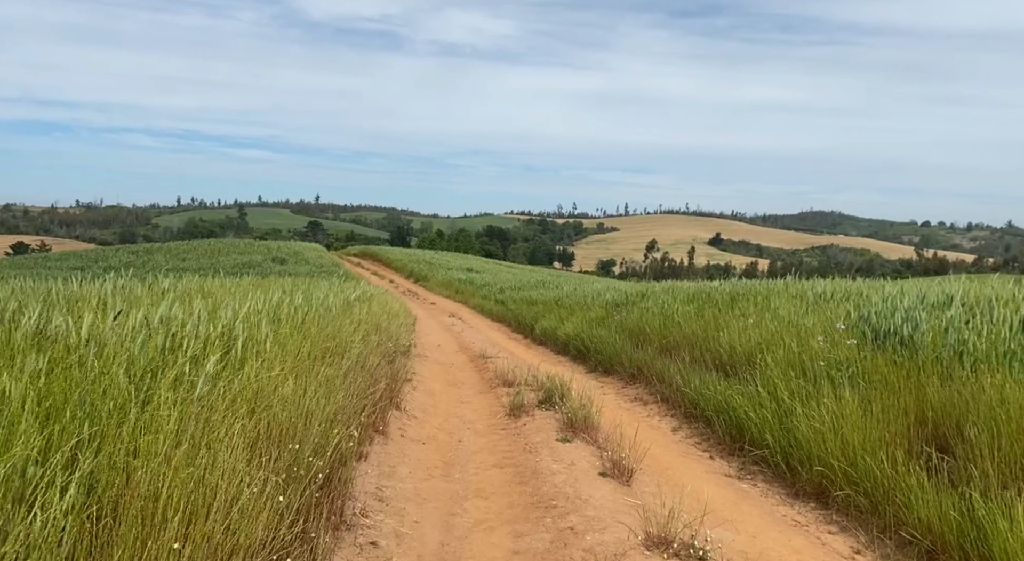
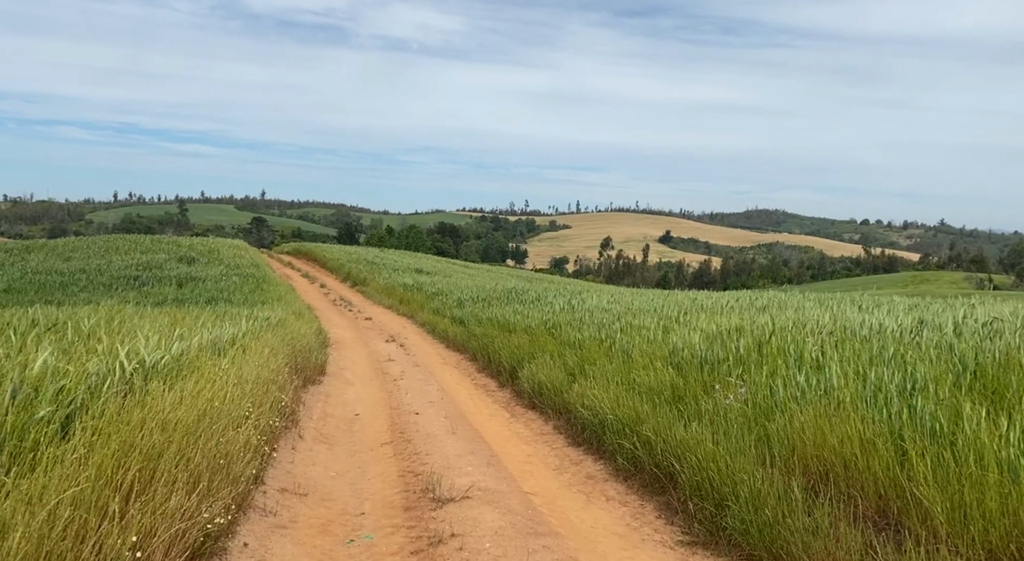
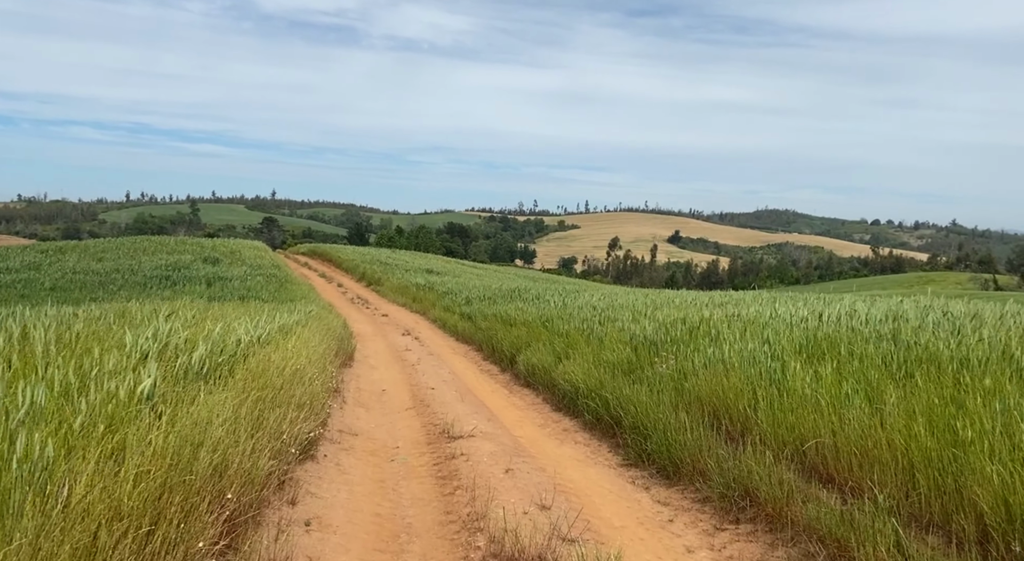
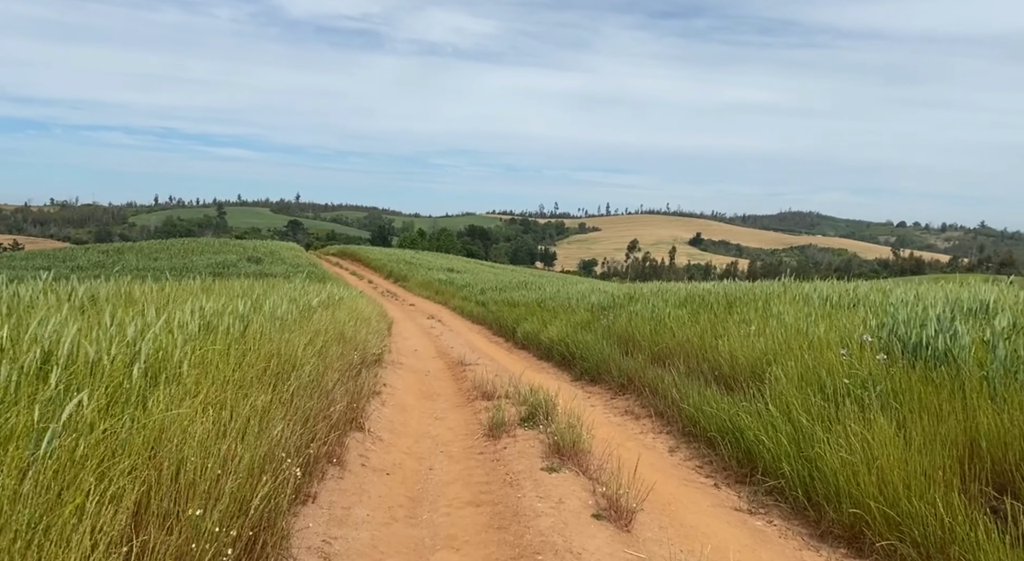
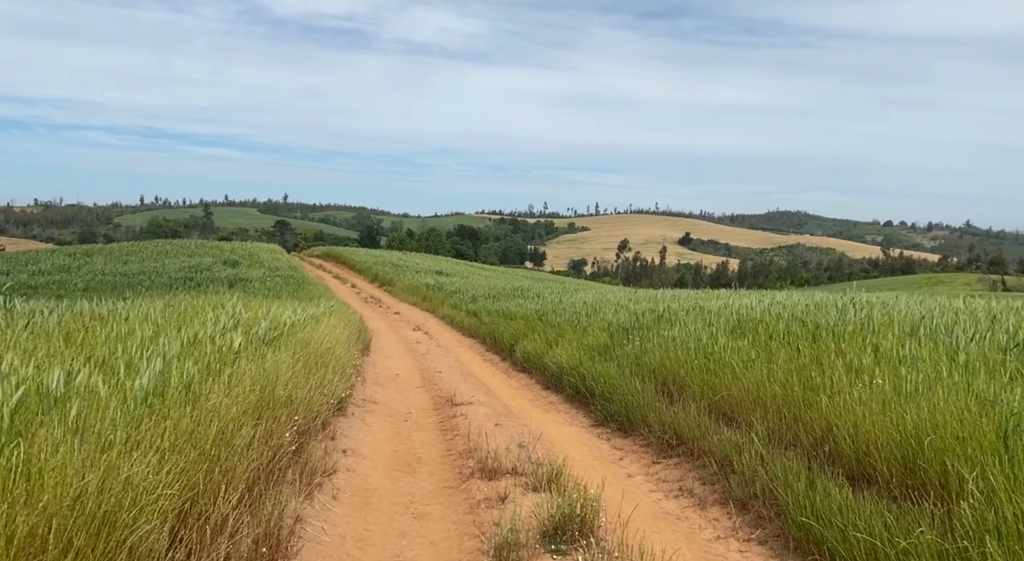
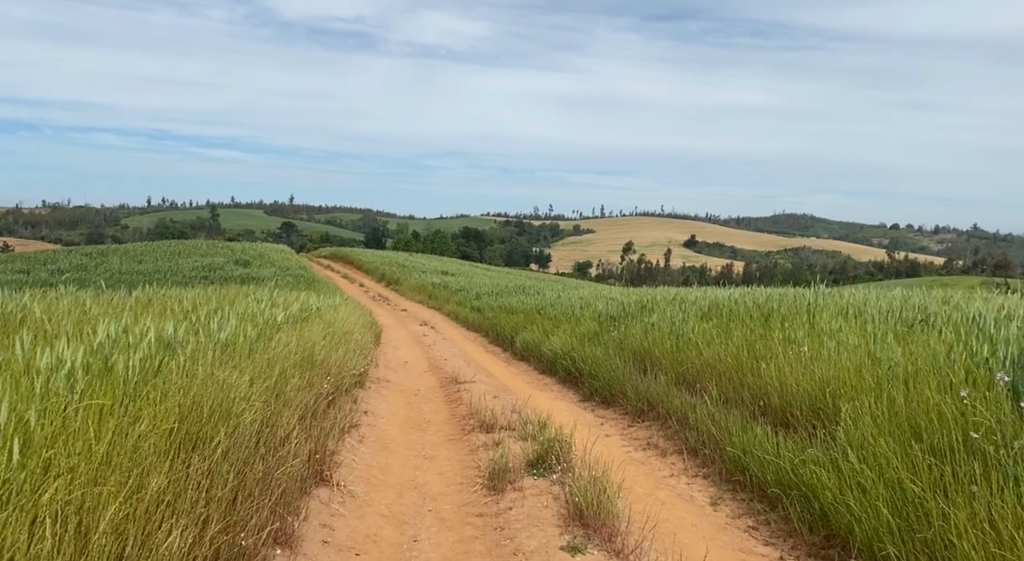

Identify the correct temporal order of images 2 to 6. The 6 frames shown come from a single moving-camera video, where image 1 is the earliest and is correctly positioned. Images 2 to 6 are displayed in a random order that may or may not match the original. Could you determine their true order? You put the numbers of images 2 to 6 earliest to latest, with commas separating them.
4, 6, 5, 3, 2
